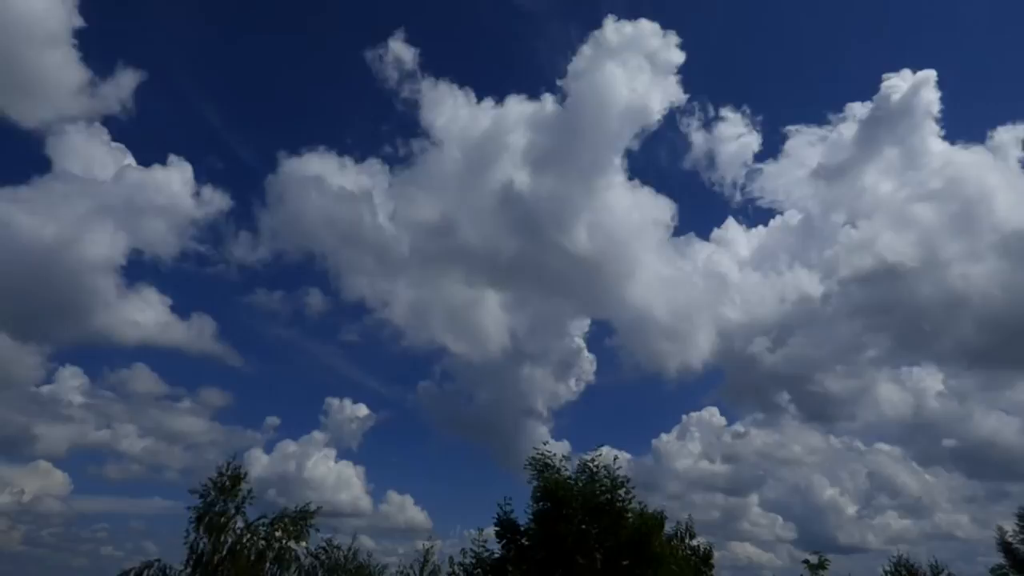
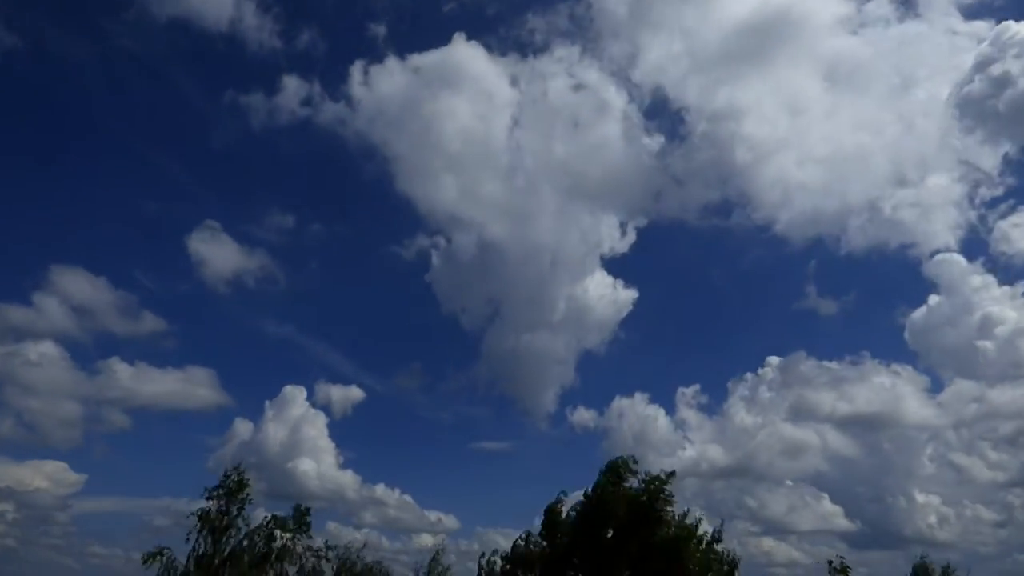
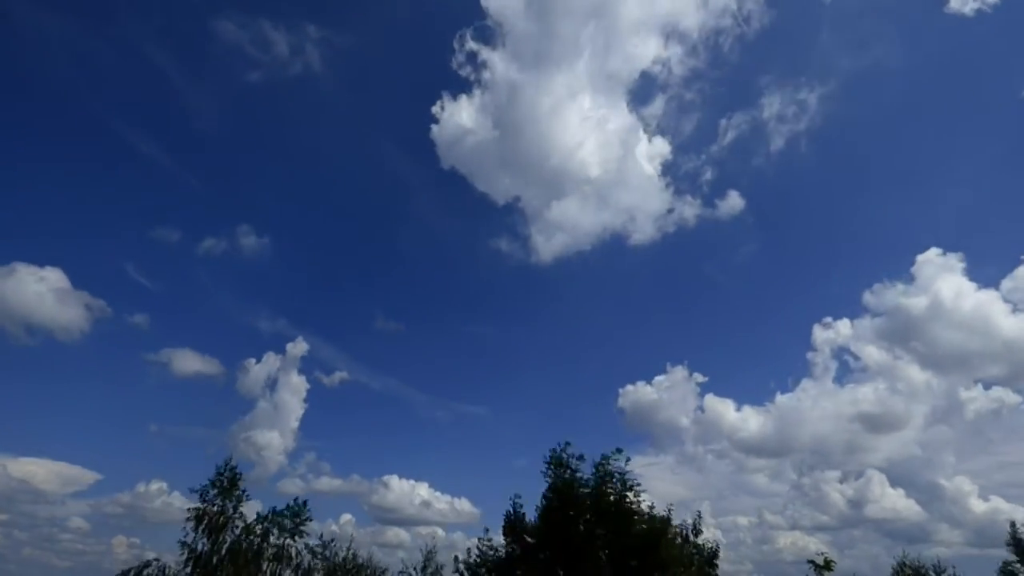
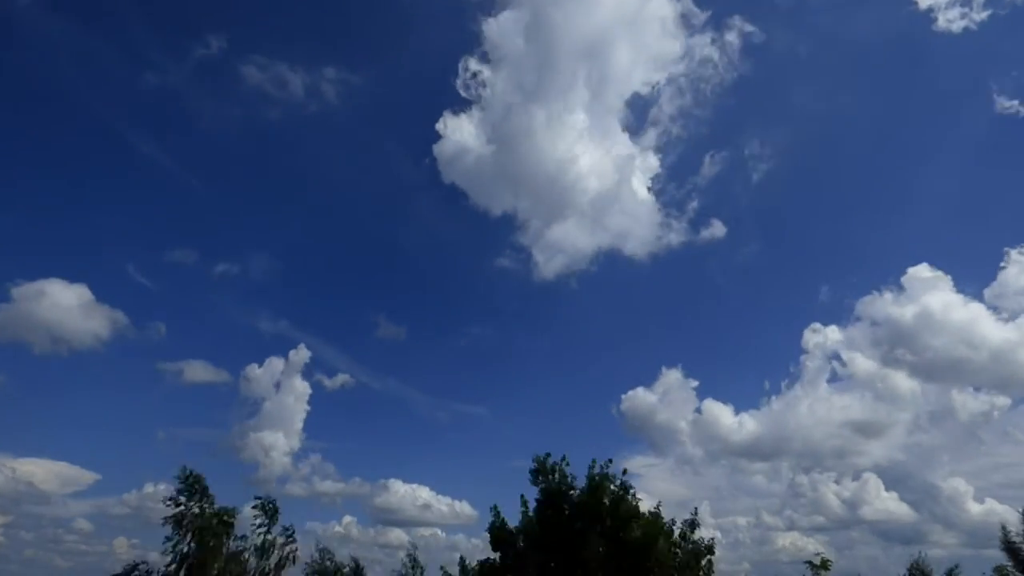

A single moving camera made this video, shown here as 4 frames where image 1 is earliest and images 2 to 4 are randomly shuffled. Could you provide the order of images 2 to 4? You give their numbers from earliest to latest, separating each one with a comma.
2, 4, 3
